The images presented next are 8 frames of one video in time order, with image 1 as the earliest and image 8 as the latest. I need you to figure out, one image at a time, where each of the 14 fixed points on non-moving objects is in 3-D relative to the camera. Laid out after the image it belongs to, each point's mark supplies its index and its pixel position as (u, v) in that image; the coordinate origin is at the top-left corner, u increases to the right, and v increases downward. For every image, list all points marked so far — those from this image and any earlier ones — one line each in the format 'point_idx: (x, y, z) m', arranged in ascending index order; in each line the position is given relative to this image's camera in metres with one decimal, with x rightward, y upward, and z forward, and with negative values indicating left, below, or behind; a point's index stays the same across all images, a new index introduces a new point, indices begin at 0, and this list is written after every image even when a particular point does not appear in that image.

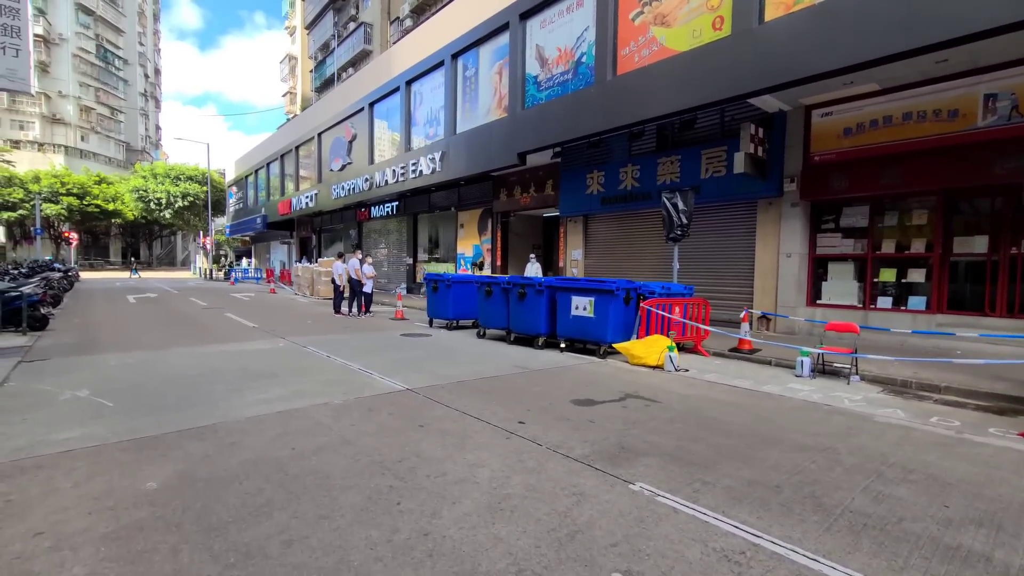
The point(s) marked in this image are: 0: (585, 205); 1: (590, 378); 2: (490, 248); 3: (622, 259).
0: (+2.2, +2.5, +14.9) m
1: (+1.1, -1.3, +7.1) m
2: (-0.9, +1.6, +19.3) m
3: (+3.2, +0.8, +14.4) m
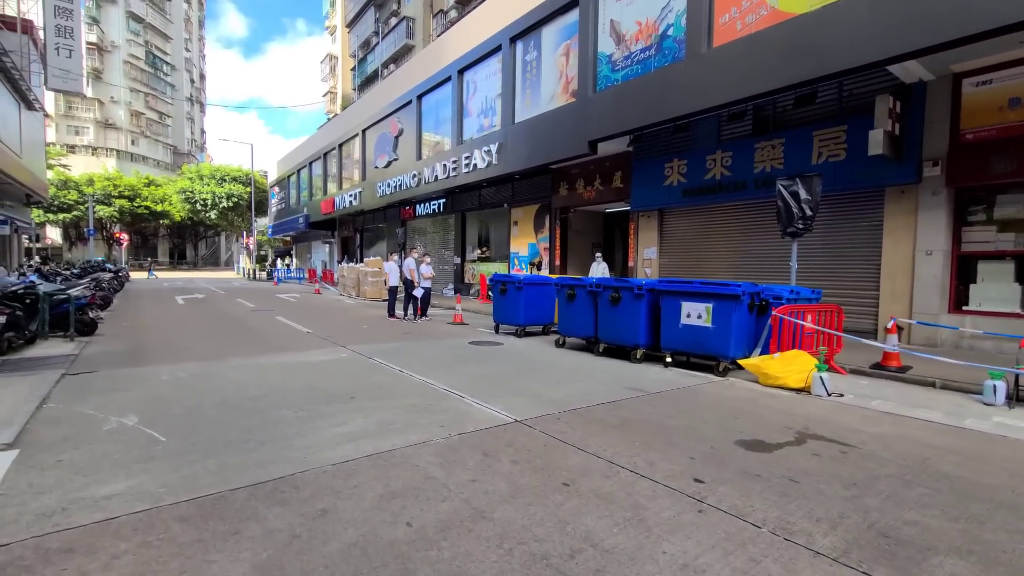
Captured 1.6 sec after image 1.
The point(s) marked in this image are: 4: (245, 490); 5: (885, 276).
0: (+4.1, +2.5, +13.4) m
1: (+2.6, -1.4, +5.7) m
2: (+1.3, +1.5, +18.0) m
3: (+5.1, +0.8, +12.9) m
4: (-1.9, -1.4, +3.4) m
5: (+7.4, +0.2, +9.6) m
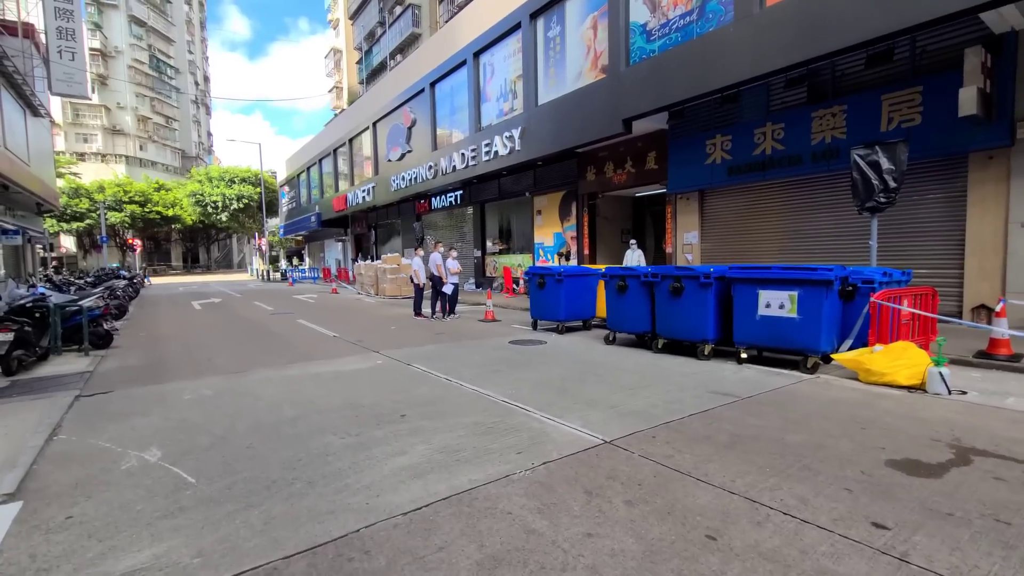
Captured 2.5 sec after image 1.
0: (+4.9, +2.8, +12.4) m
1: (+3.3, -1.2, +4.8) m
2: (+2.2, +1.8, +17.2) m
3: (+5.9, +1.2, +12.0) m
4: (-1.1, -1.5, +2.7) m
5: (+8.1, +0.6, +8.7) m
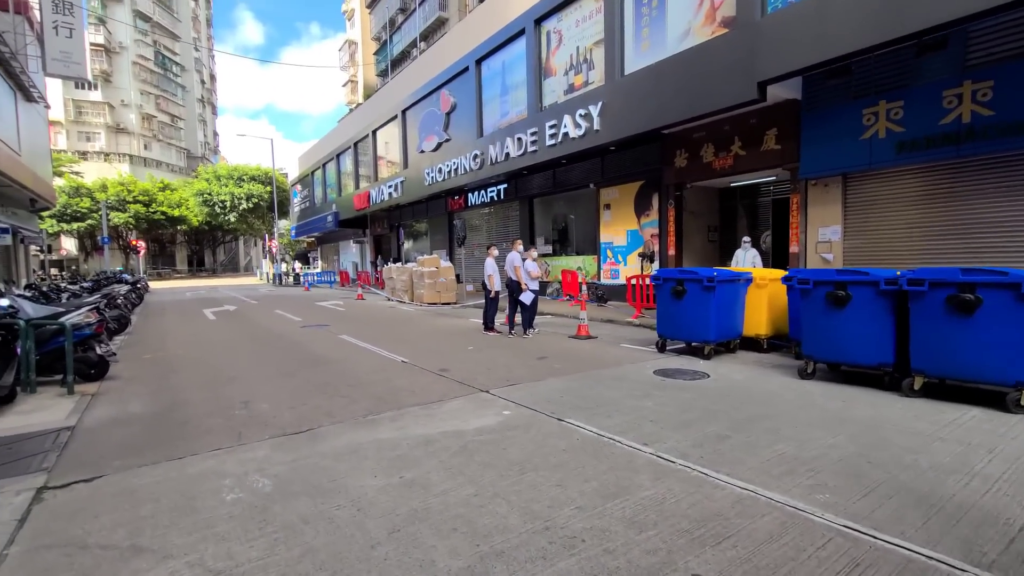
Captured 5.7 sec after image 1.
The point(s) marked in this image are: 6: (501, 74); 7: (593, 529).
0: (+7.0, +2.6, +9.8) m
1: (+5.4, -1.4, +2.2) m
2: (+4.3, +1.6, +14.5) m
3: (+8.0, +1.0, +9.3) m
4: (+0.9, -1.6, 0.0) m
5: (+10.2, +0.5, +6.0) m
6: (-0.4, +7.6, +17.4) m
7: (+0.5, -1.4, +2.8) m
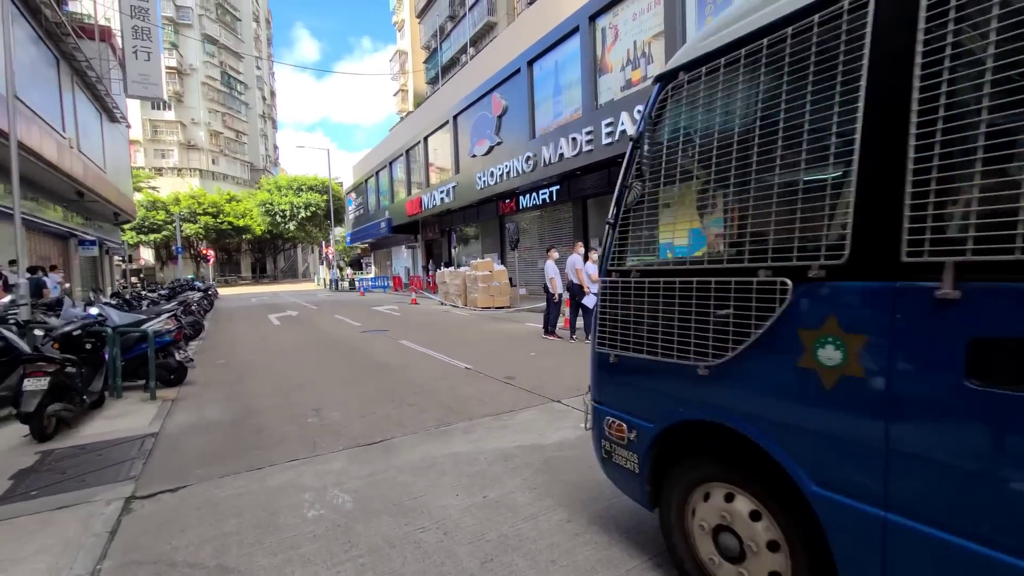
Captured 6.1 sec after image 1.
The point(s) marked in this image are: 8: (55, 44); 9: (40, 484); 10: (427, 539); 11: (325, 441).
0: (+8.1, +2.6, +8.9) m
1: (+5.8, -1.3, +1.4) m
2: (+5.9, +1.6, +13.8) m
3: (+9.1, +1.0, +8.2) m
4: (+1.2, -1.6, -0.3) m
5: (+11.0, +0.5, +4.7) m
6: (+1.4, +7.5, +17.2) m
7: (+1.0, -1.4, +2.5) m
8: (-14.4, +7.7, +15.4) m
9: (-3.7, -1.6, +3.9) m
10: (-0.5, -1.5, +2.9) m
11: (-1.8, -1.4, +4.6) m
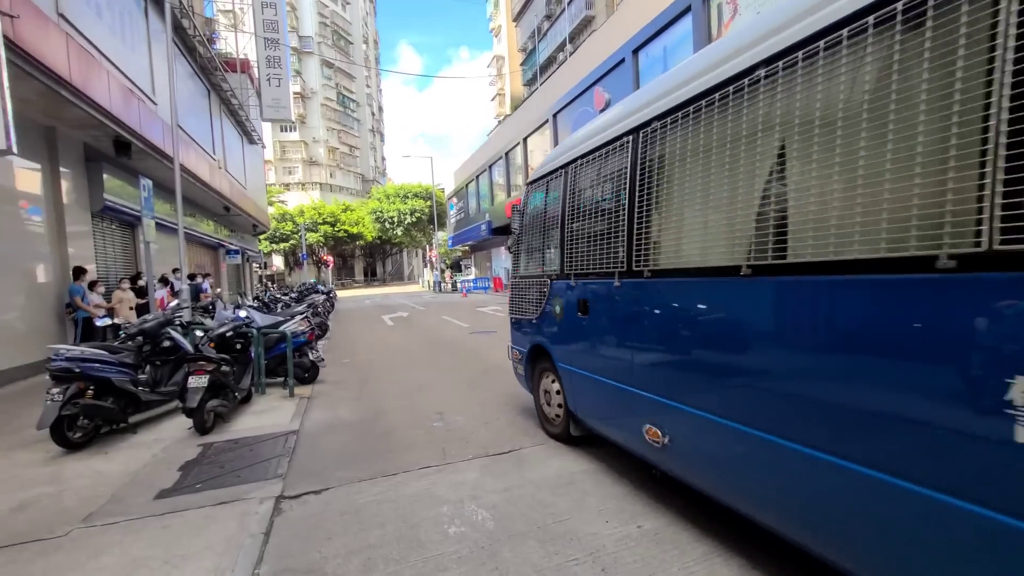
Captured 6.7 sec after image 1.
0: (+9.9, +2.7, +6.7) m
1: (+6.3, -1.3, -0.2) m
2: (+8.8, +1.6, +12.0) m
3: (+10.8, +1.1, +6.0) m
4: (+1.4, -1.6, -0.9) m
5: (+12.0, +0.7, +2.1) m
6: (+4.9, +7.5, +16.2) m
7: (+1.8, -1.4, +1.8) m
8: (-11.0, +7.5, +17.6) m
9: (-2.6, -1.6, +4.1) m
10: (+0.4, -1.5, +2.6) m
11: (-0.5, -1.5, +4.5) m
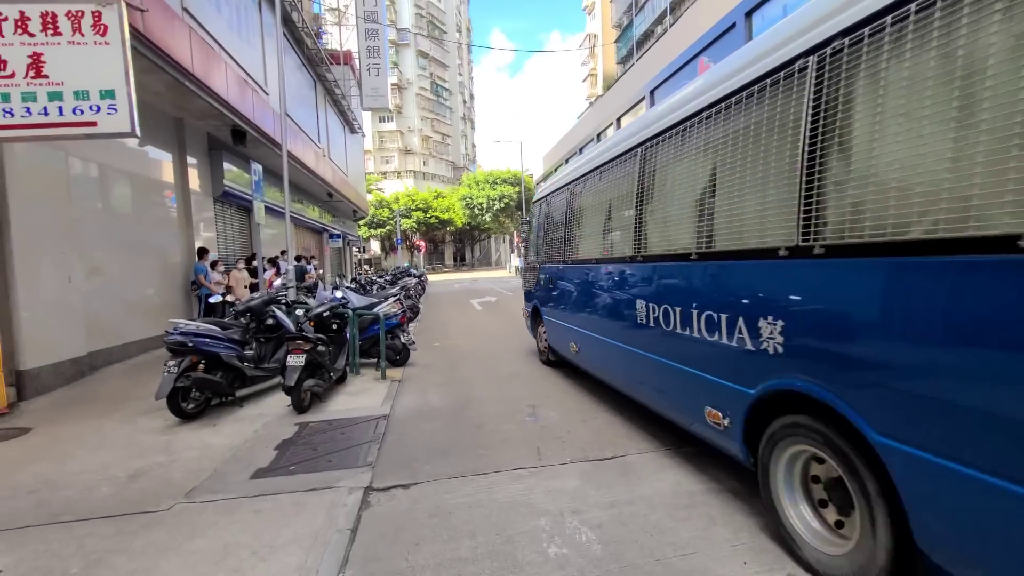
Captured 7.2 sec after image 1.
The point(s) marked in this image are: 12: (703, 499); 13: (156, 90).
0: (+11.1, +2.7, +4.4) m
1: (+6.2, -1.4, -1.7) m
2: (+10.8, +1.8, +9.8) m
3: (+11.7, +1.0, +3.5) m
4: (+1.3, -1.6, -1.6) m
5: (+12.3, +0.4, -0.5) m
6: (+7.9, +7.8, +14.4) m
7: (+2.2, -1.4, +1.1) m
8: (-7.5, +8.2, +18.5) m
9: (-1.8, -1.4, +4.1) m
10: (+0.9, -1.4, +2.0) m
11: (+0.3, -1.3, +4.1) m
12: (+1.2, -1.4, +3.1) m
13: (-6.3, +3.5, +8.6) m
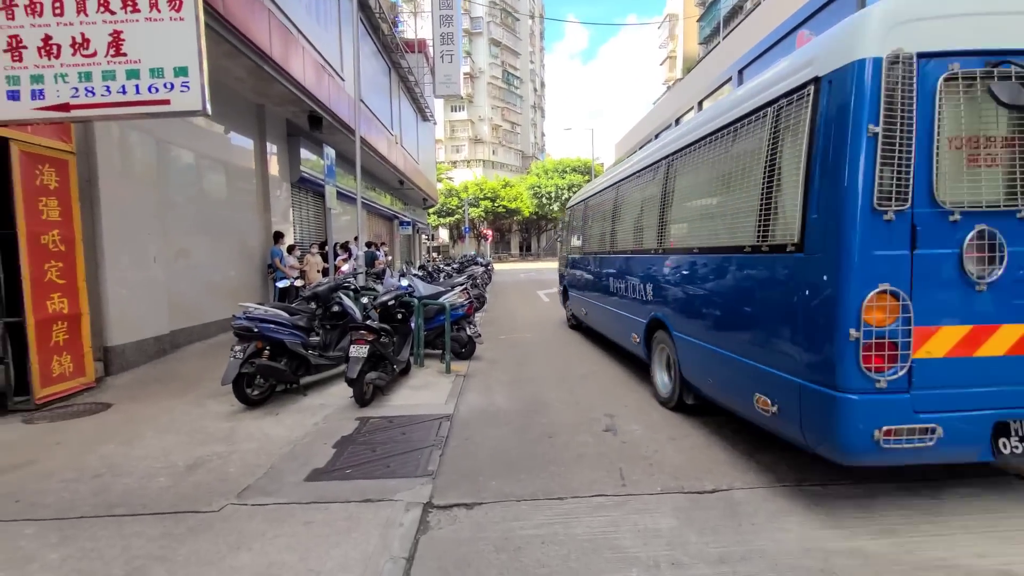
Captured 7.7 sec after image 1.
0: (+11.7, +2.4, +2.3) m
1: (+6.0, -1.7, -3.0) m
2: (+12.1, +1.5, +7.7) m
3: (+12.2, +0.7, +1.4) m
4: (+1.1, -1.7, -2.3) m
5: (+12.2, 0.0, -2.6) m
6: (+10.0, +7.8, +12.5) m
7: (+2.3, -1.5, +0.3) m
8: (-4.7, +8.8, +18.6) m
9: (-1.2, -1.3, +3.8) m
10: (+1.2, -1.5, +1.4) m
11: (+0.9, -1.3, +3.5) m
12: (+1.6, -1.4, +2.4) m
13: (-4.9, +3.8, +8.7) m
